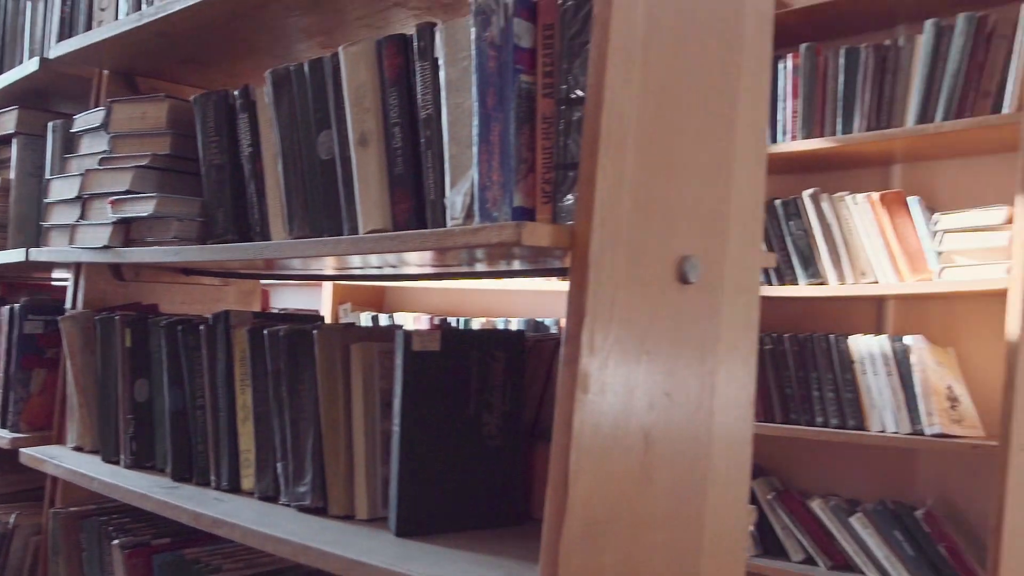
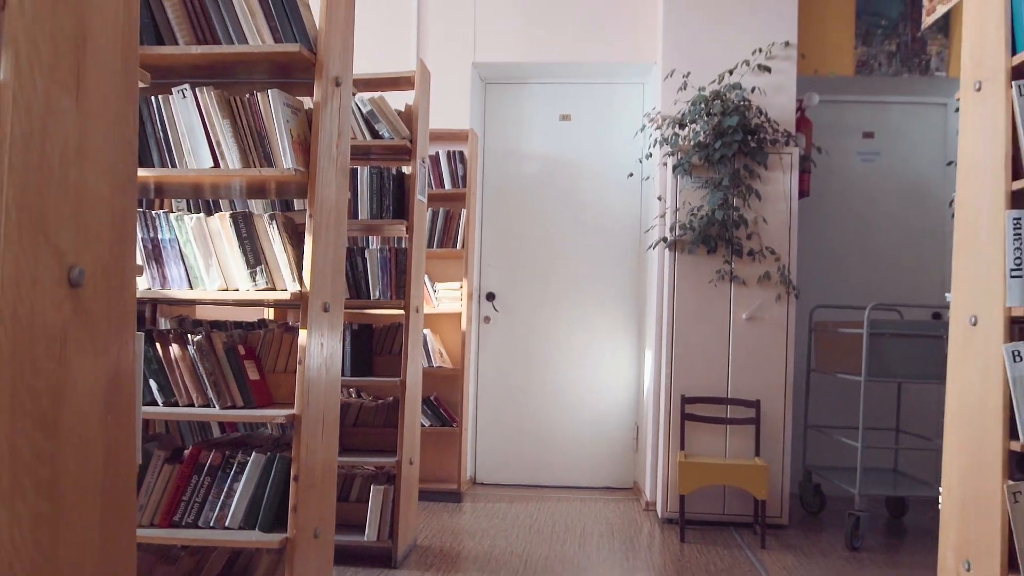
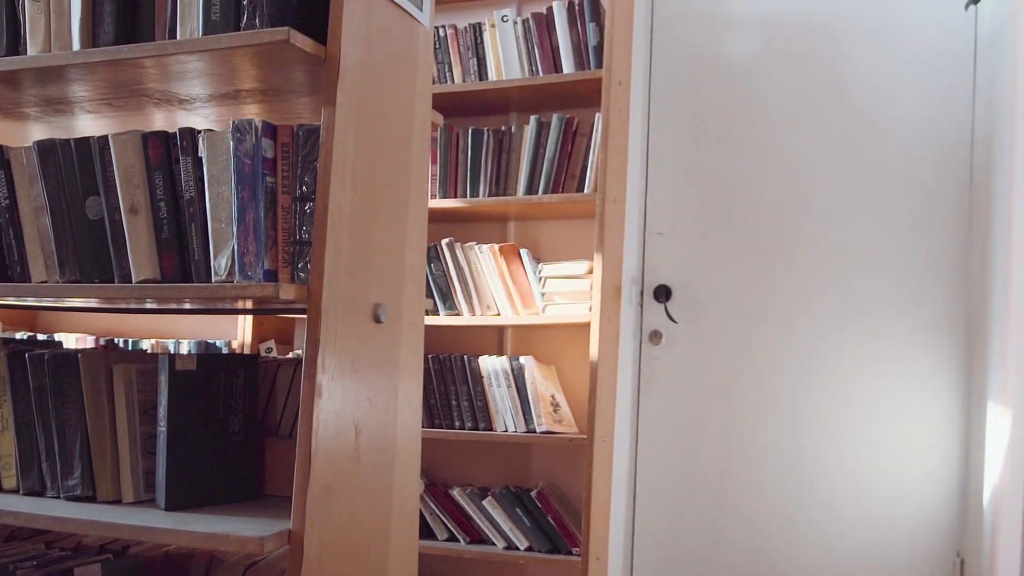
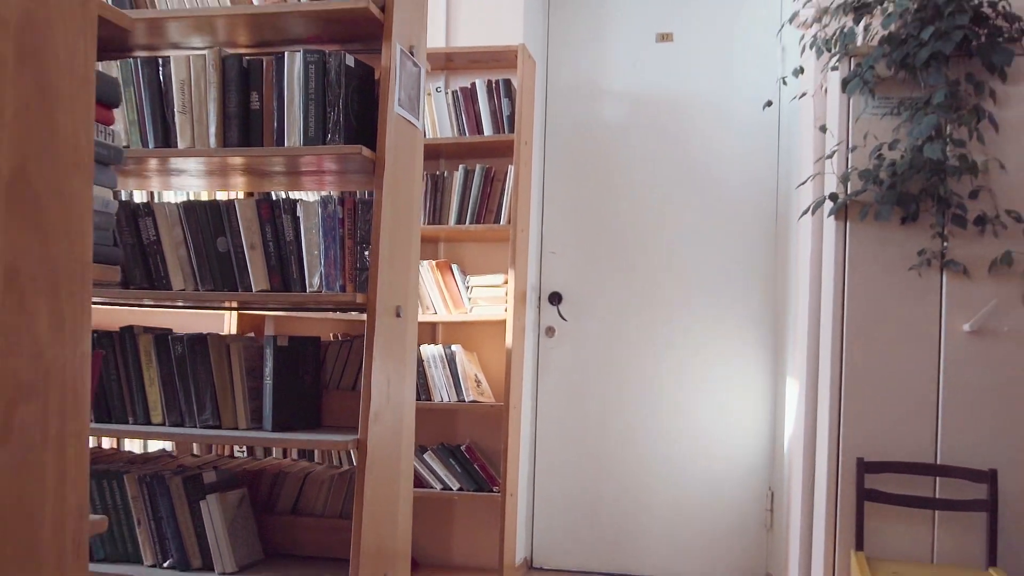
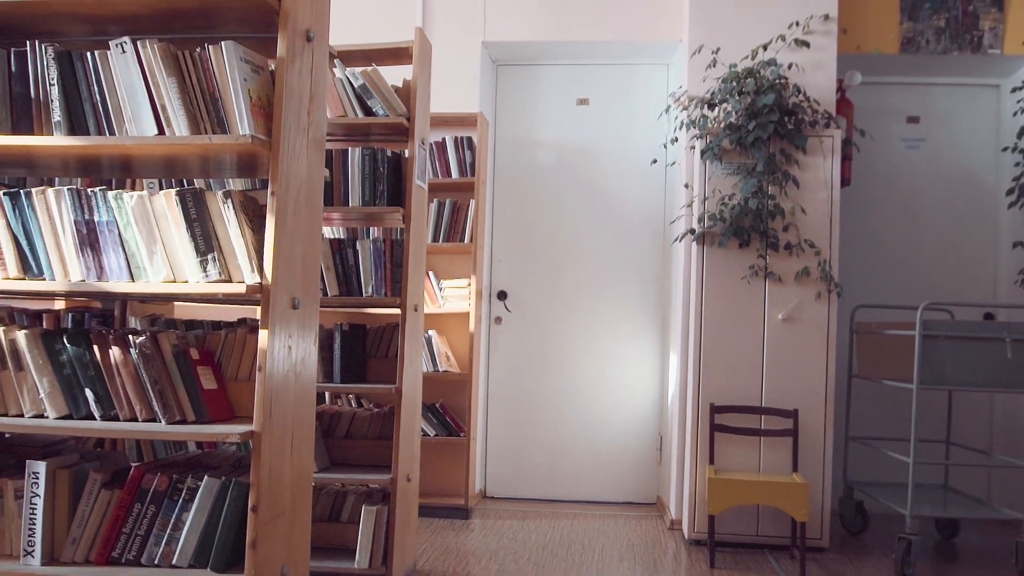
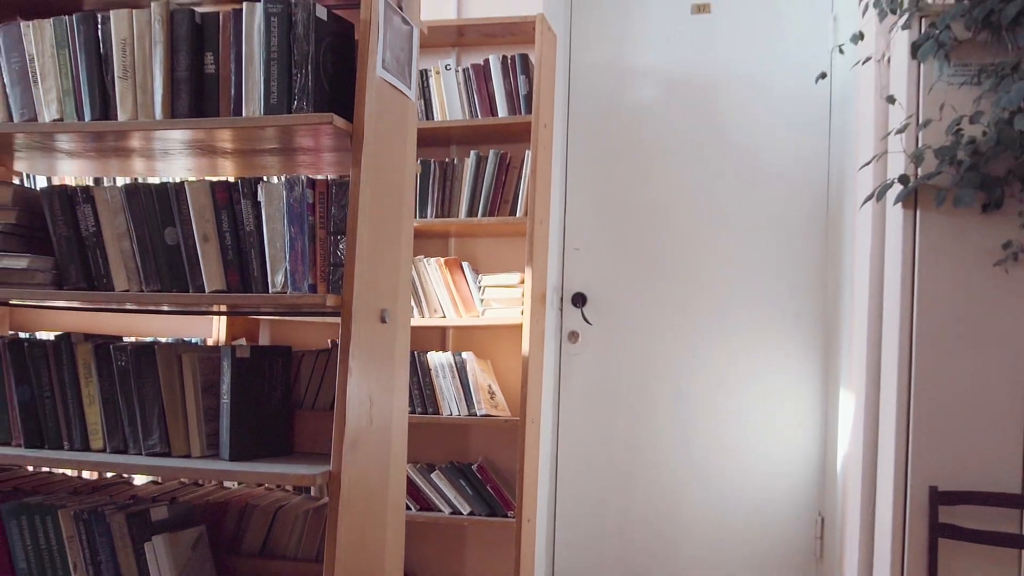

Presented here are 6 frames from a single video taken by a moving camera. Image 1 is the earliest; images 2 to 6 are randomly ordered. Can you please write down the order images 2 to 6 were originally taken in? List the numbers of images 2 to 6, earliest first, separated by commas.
3, 6, 4, 5, 2
